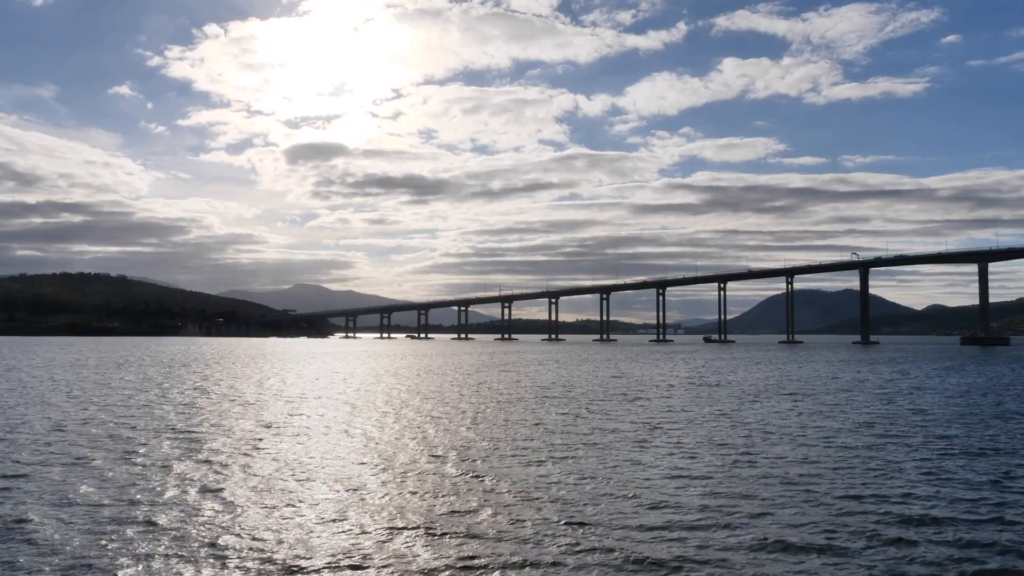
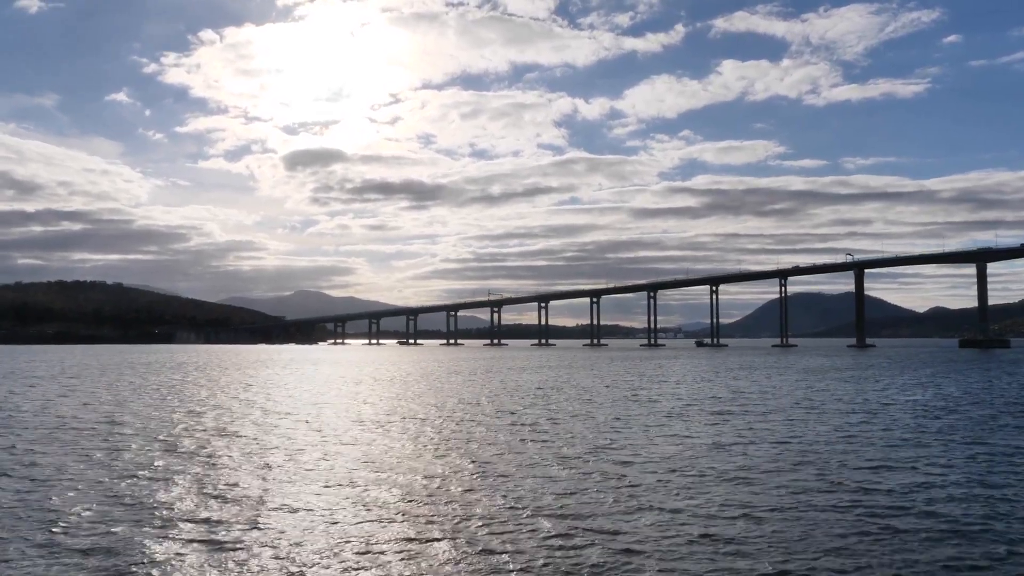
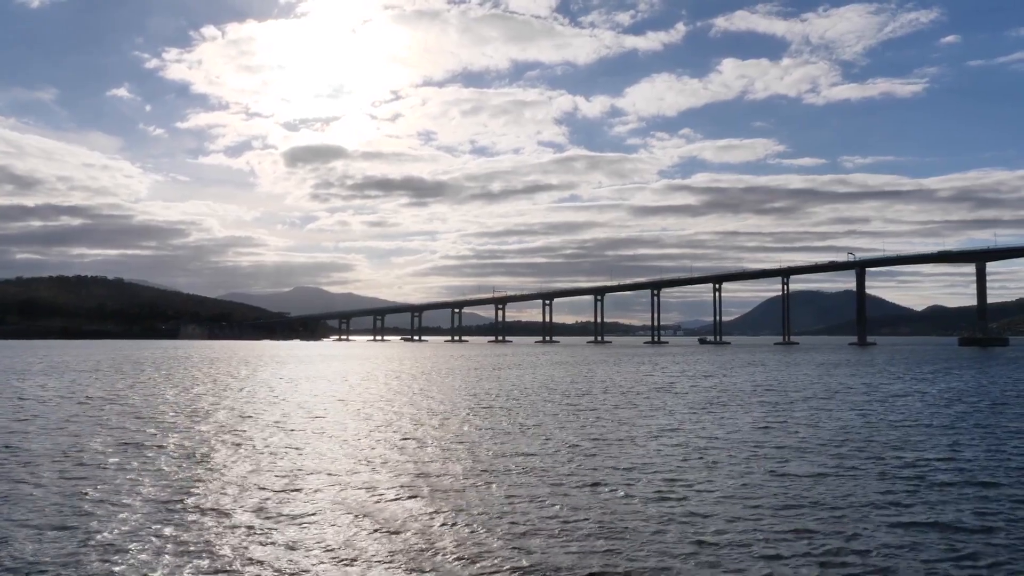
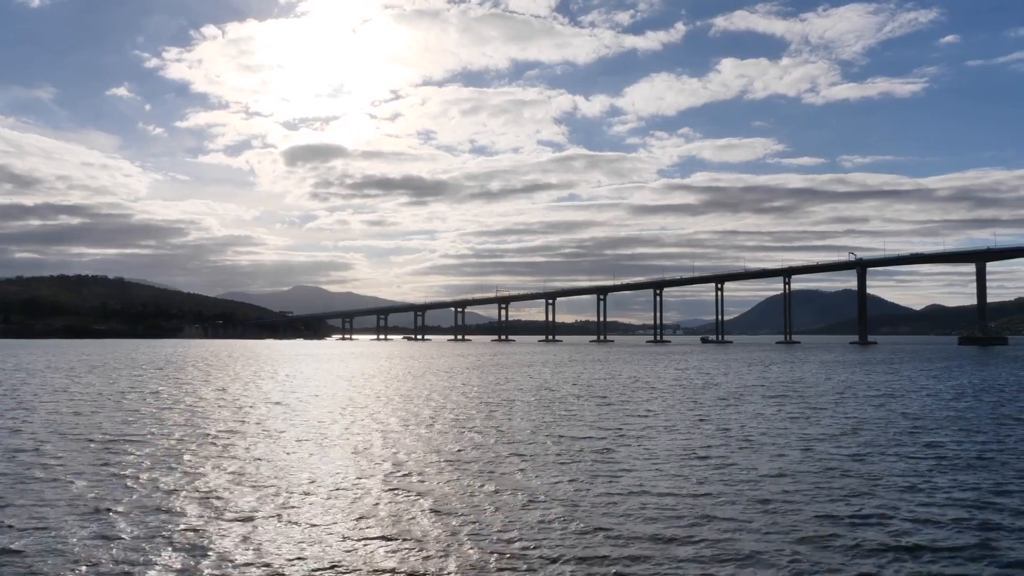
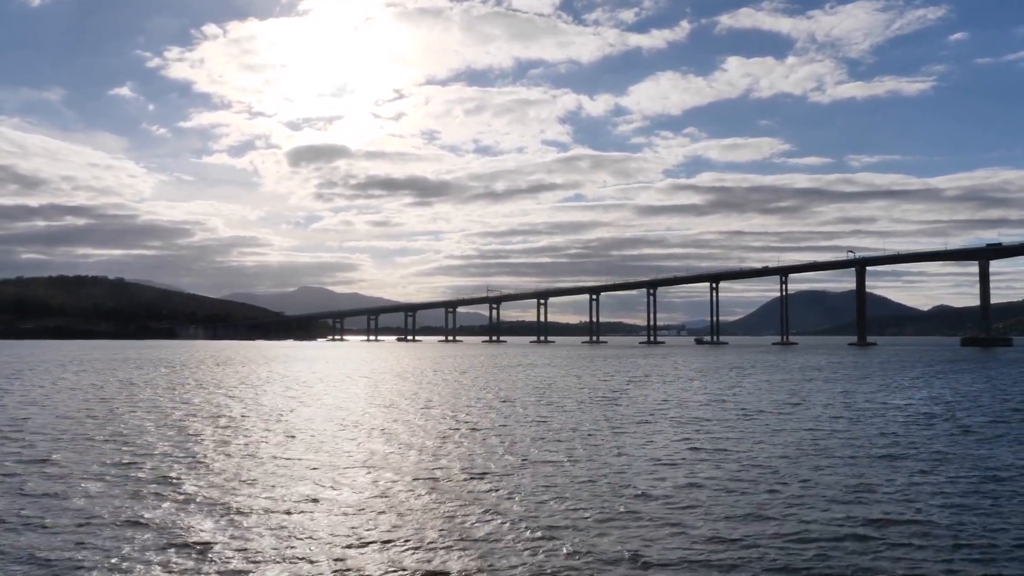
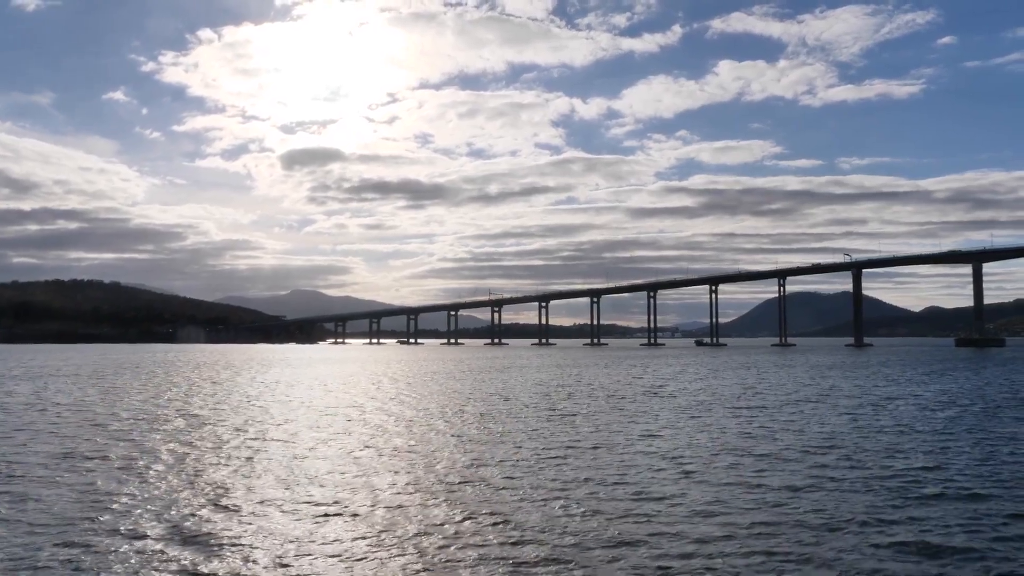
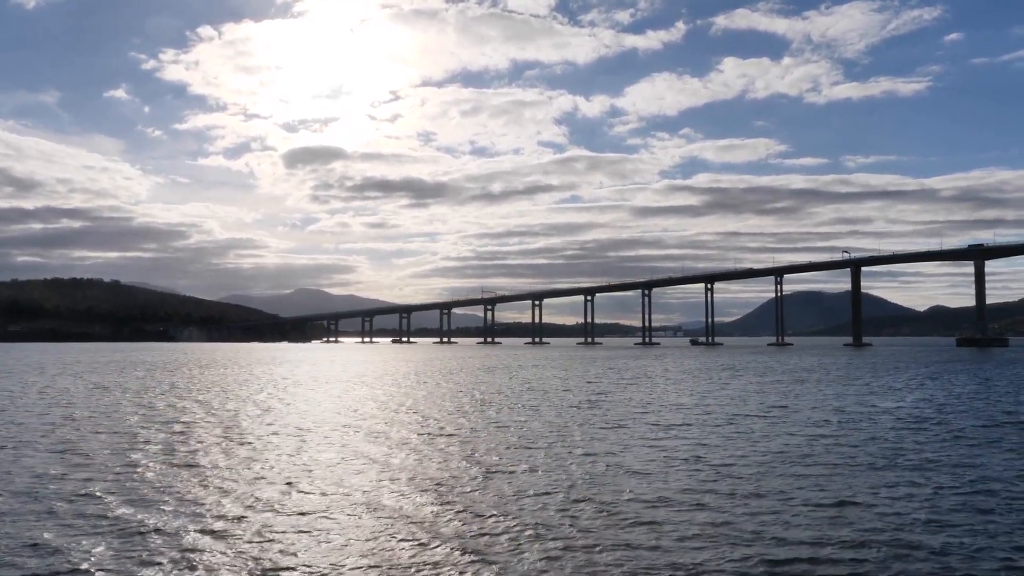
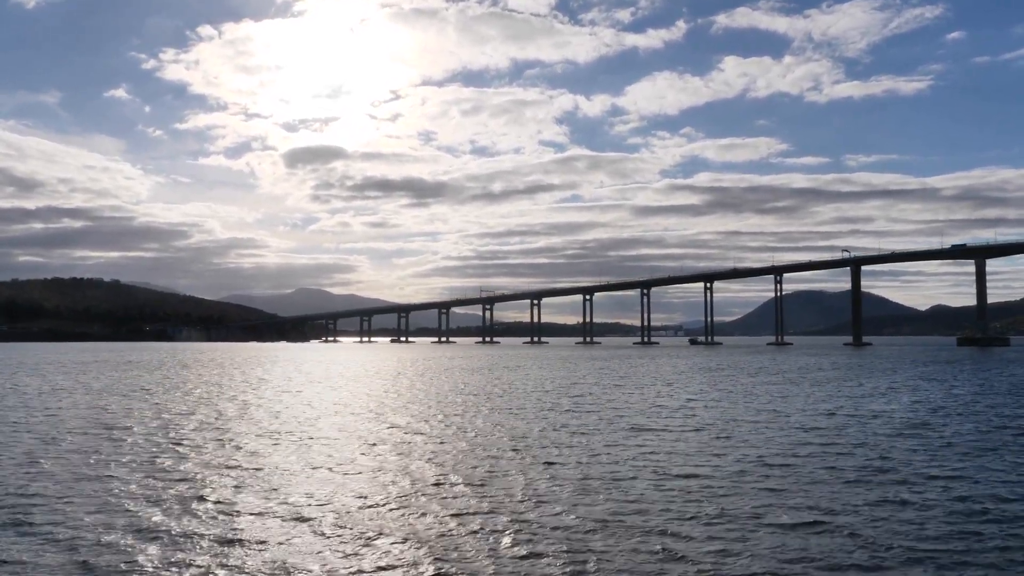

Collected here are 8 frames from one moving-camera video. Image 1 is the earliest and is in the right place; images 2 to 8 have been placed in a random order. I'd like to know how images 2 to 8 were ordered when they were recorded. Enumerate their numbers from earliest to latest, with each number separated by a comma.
4, 3, 6, 2, 5, 7, 8
